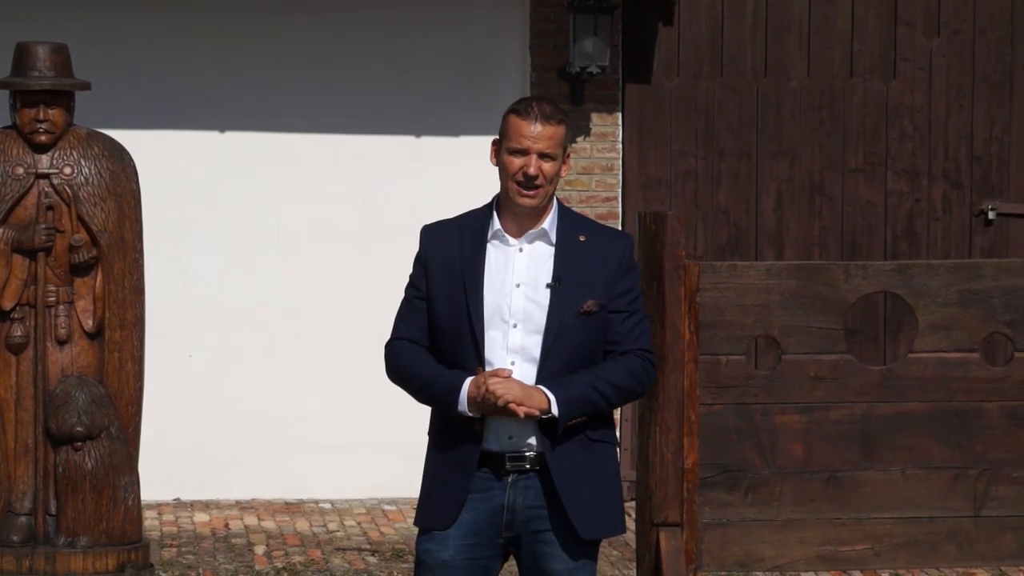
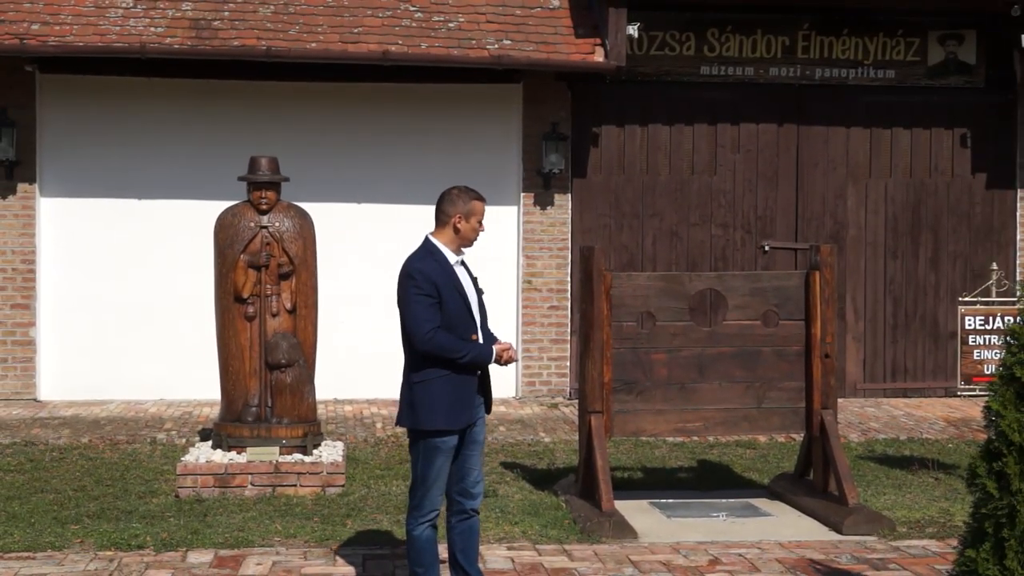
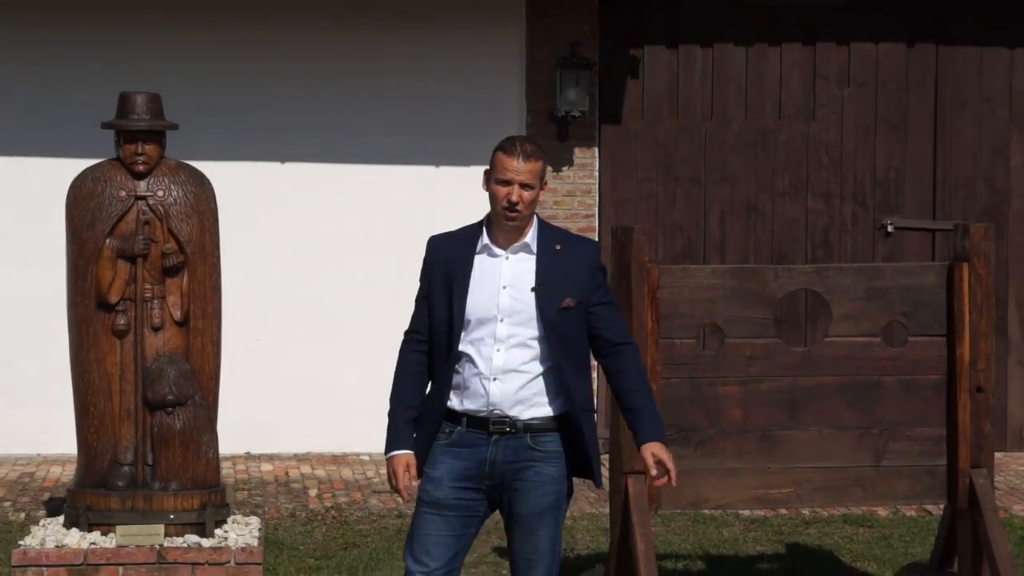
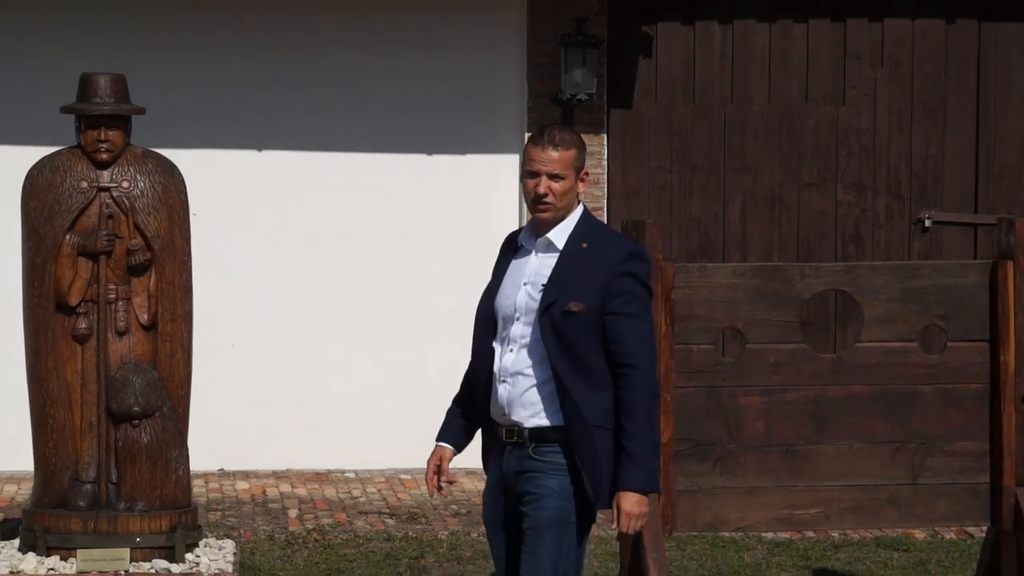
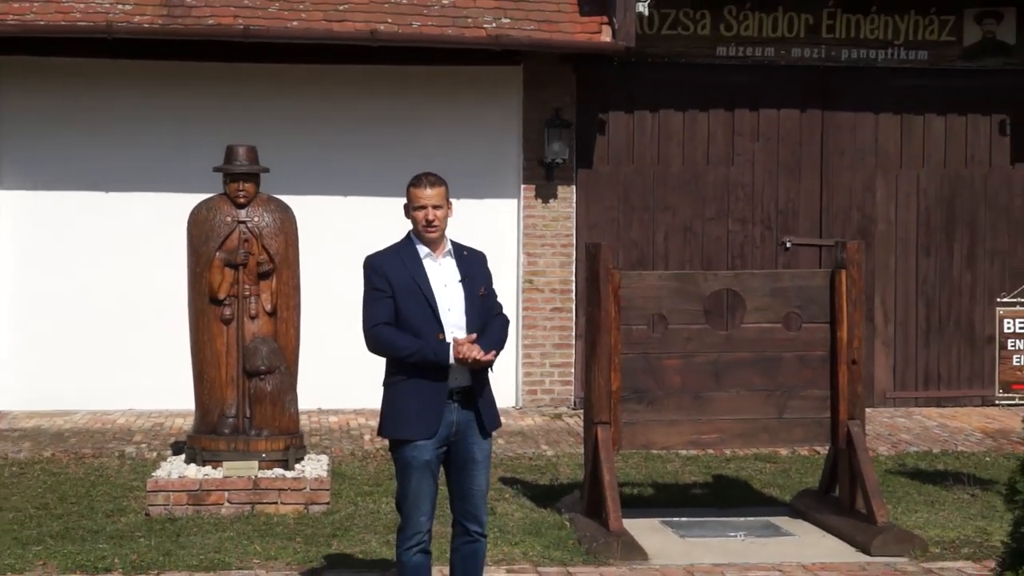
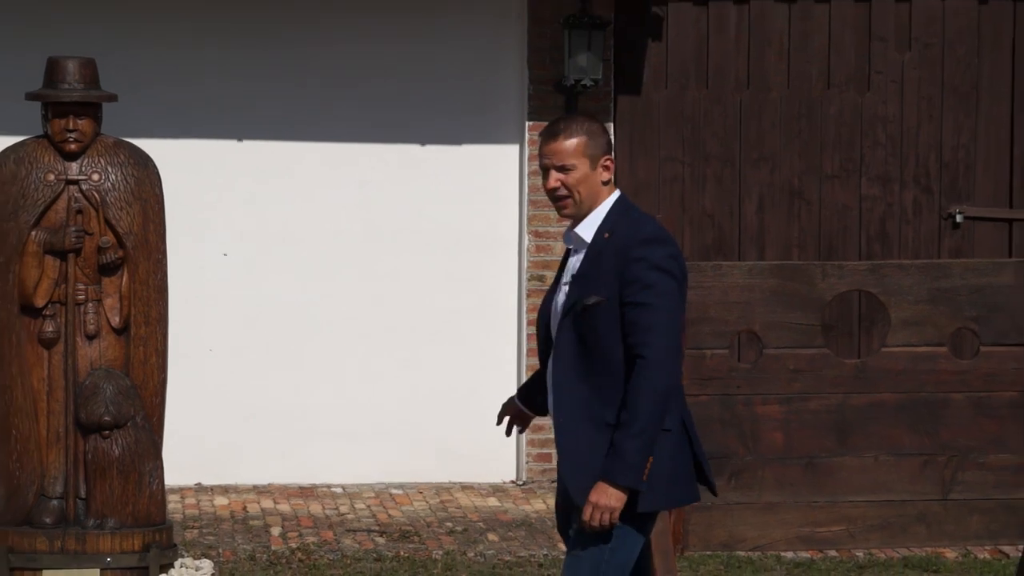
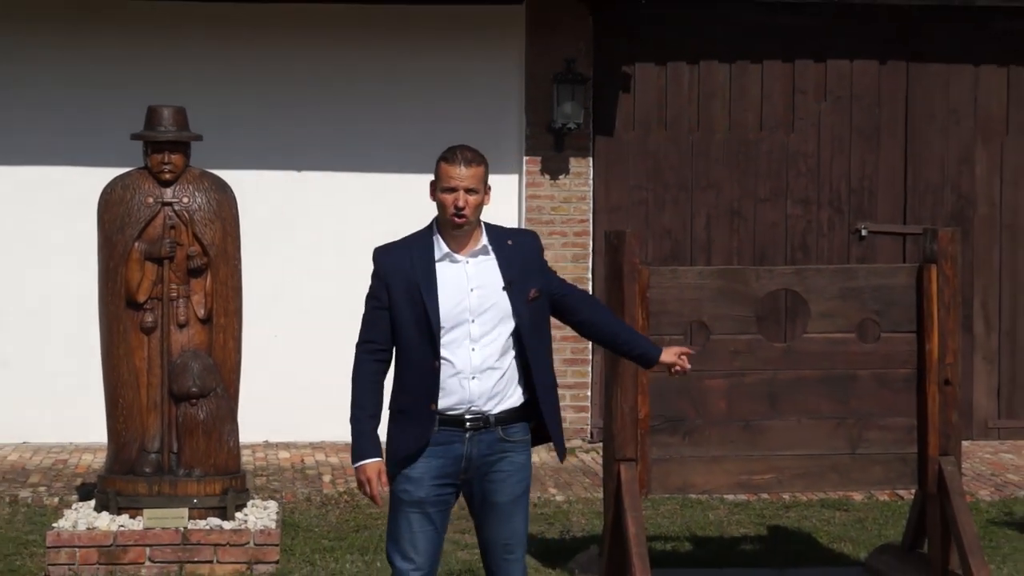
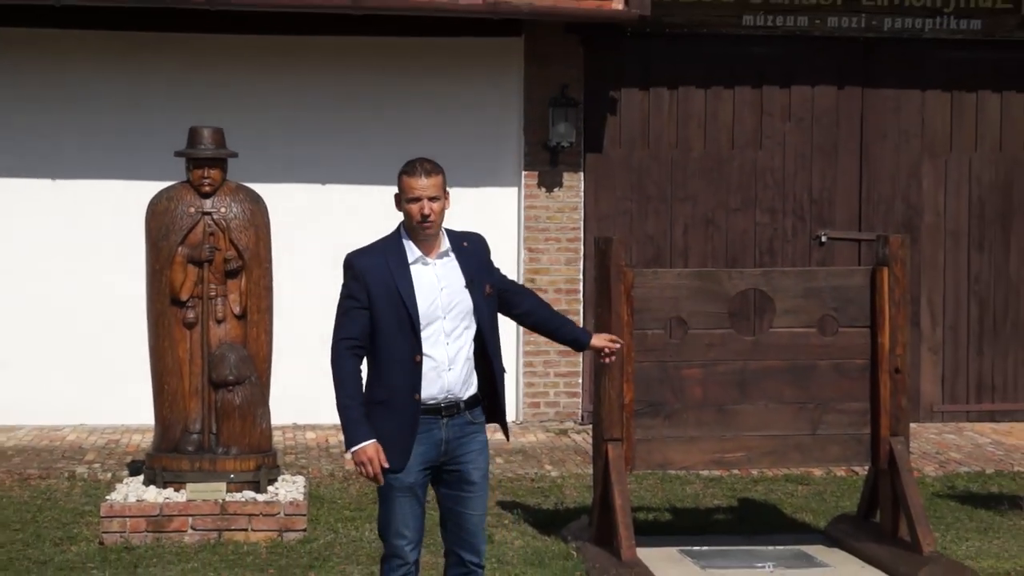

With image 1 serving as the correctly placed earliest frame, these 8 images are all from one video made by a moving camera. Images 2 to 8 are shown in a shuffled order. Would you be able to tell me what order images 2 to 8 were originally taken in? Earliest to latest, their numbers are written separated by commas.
6, 4, 3, 7, 8, 5, 2
